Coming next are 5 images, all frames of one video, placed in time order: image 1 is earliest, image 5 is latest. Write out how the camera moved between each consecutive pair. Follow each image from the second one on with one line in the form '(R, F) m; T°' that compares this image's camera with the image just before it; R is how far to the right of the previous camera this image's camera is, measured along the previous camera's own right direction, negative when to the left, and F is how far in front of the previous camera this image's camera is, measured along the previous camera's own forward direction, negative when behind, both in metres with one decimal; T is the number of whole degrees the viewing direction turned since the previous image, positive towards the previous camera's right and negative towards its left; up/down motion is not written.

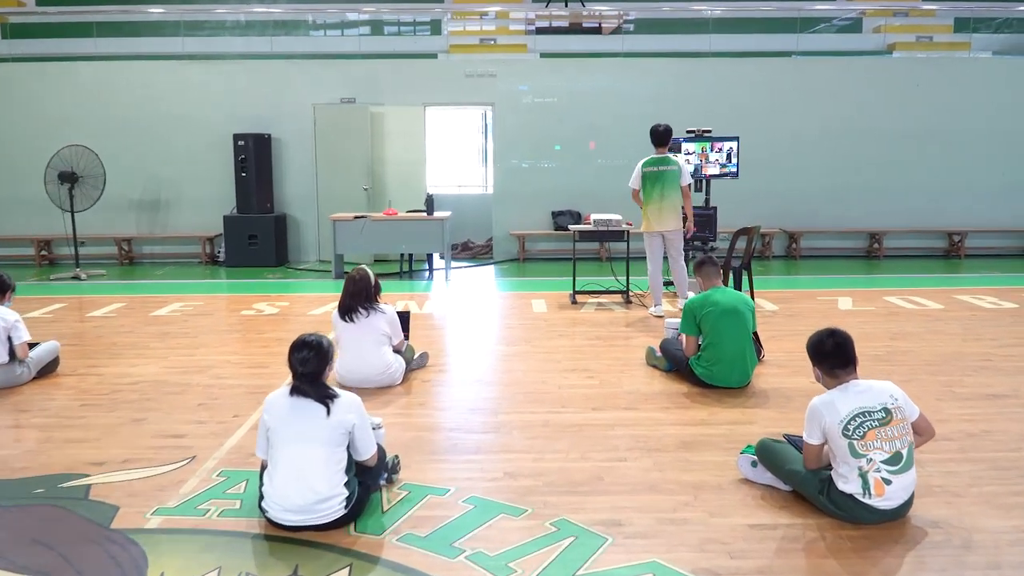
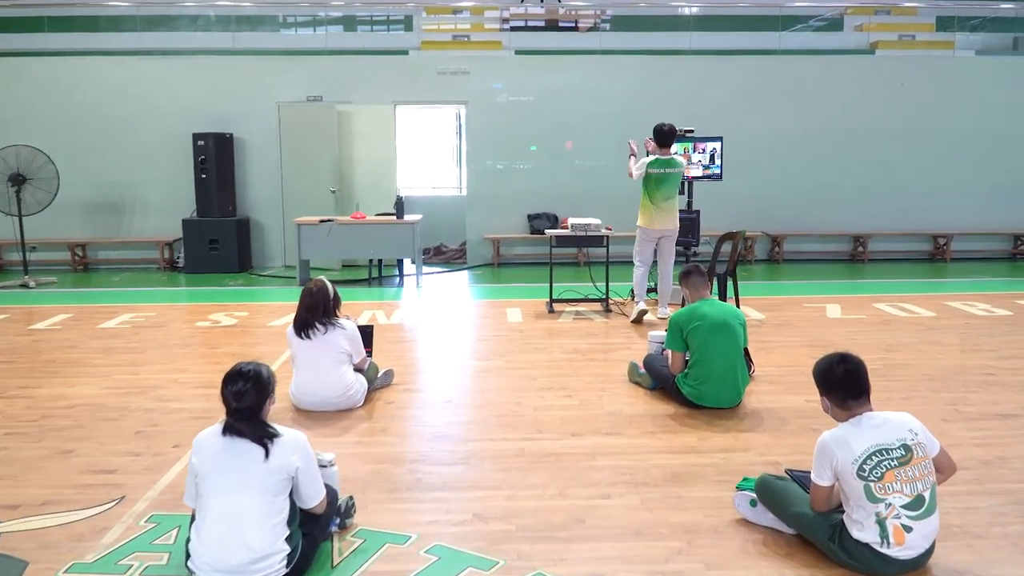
(0.0, +0.4) m; +1°
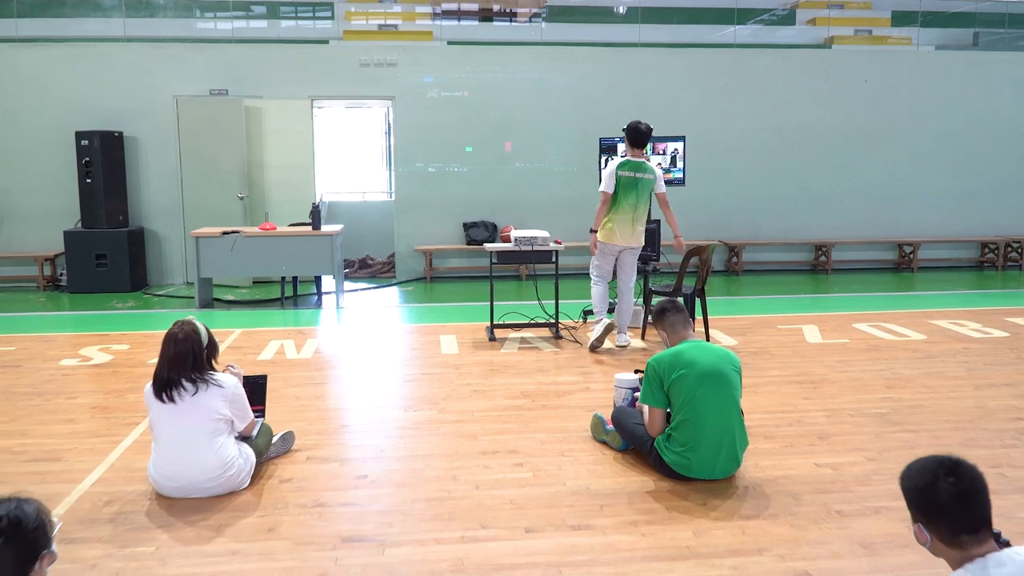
(0.0, +1.0) m; +4°
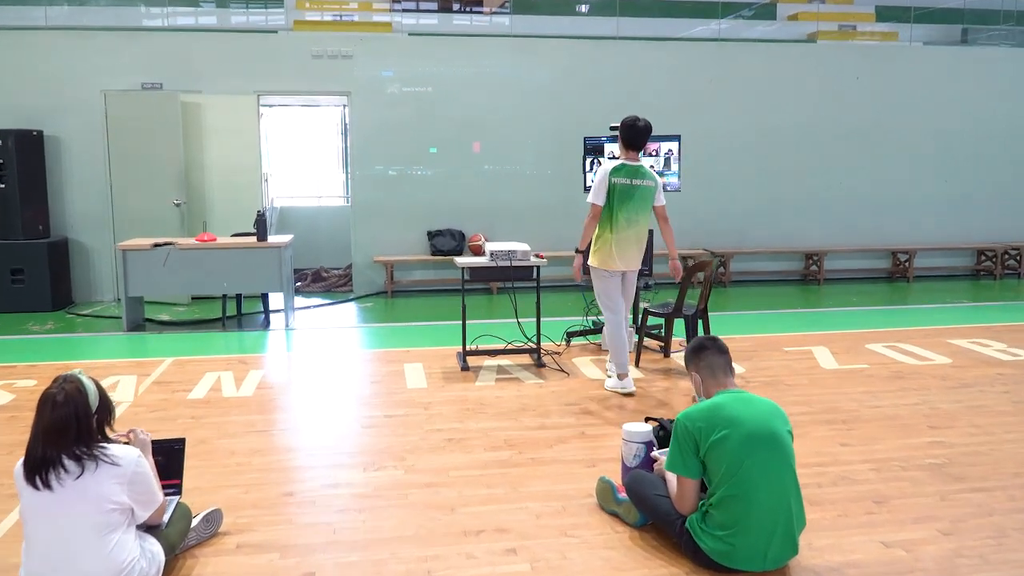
(-0.1, +0.8) m; +3°
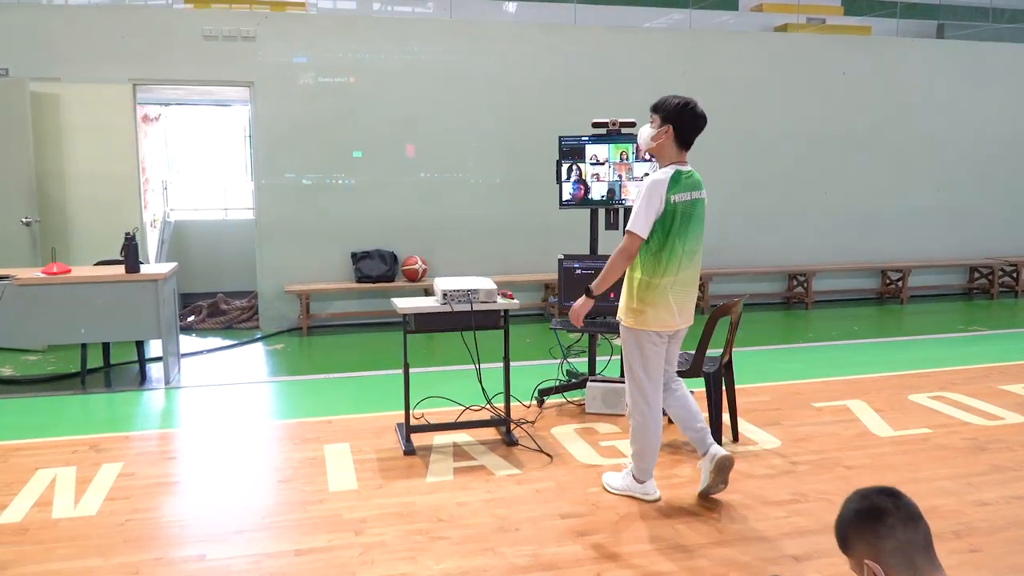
(-0.2, +1.4) m; +5°
